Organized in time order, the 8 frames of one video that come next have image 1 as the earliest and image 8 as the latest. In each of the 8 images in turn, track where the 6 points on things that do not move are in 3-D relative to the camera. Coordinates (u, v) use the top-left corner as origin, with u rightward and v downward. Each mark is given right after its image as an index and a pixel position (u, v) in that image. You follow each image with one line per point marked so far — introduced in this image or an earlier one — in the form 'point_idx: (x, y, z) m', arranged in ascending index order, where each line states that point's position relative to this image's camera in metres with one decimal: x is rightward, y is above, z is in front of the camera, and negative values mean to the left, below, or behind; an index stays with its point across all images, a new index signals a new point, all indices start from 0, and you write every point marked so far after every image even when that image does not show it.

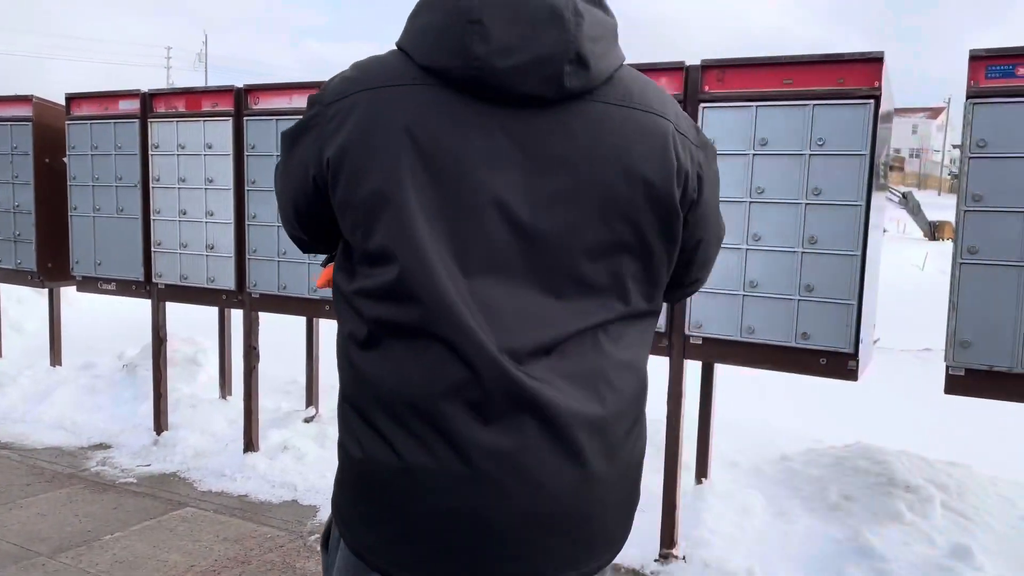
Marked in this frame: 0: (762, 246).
0: (+1.2, +0.2, +4.0) m
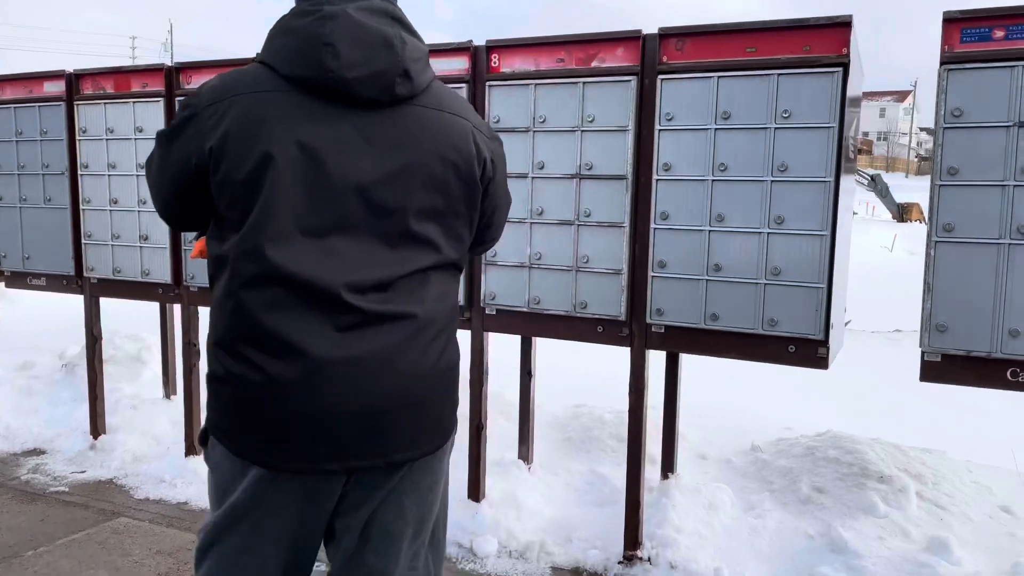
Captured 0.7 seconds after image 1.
0: (+1.0, +0.3, +3.8) m
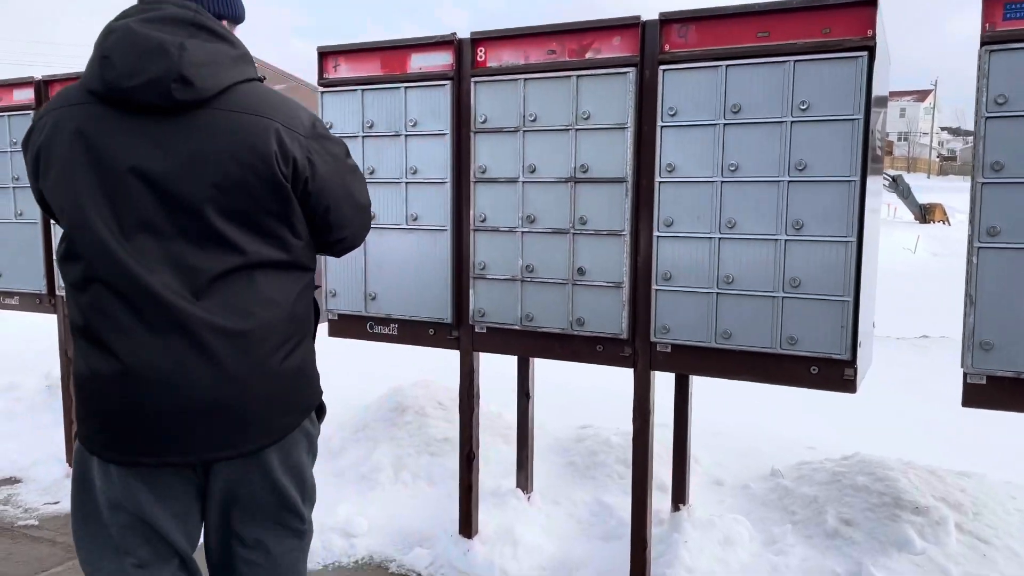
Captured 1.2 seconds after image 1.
0: (+0.9, +0.2, +3.4) m
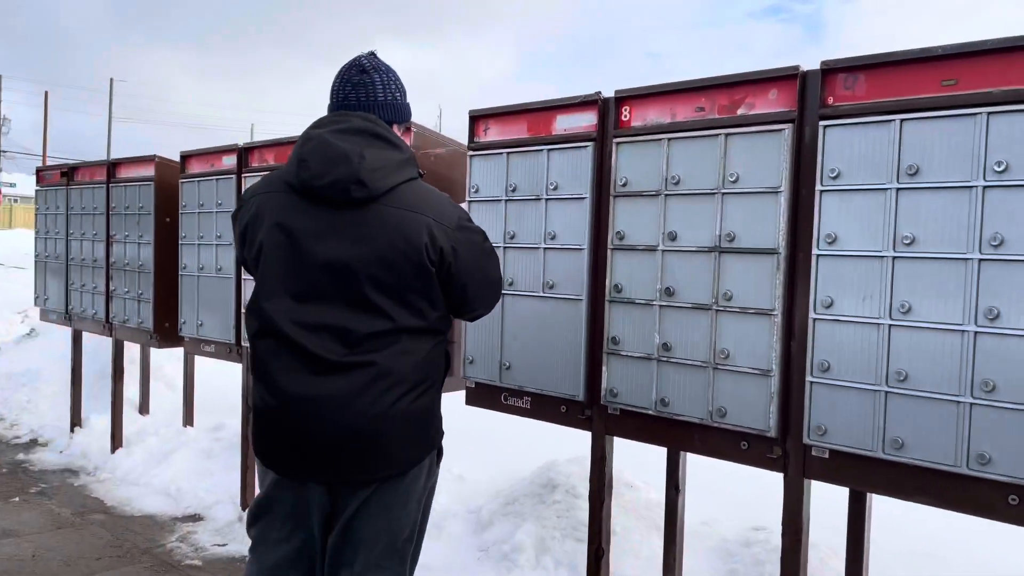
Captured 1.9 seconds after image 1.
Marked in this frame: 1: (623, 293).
0: (+1.4, -0.1, +2.7) m
1: (+0.5, 0.0, +3.5) m
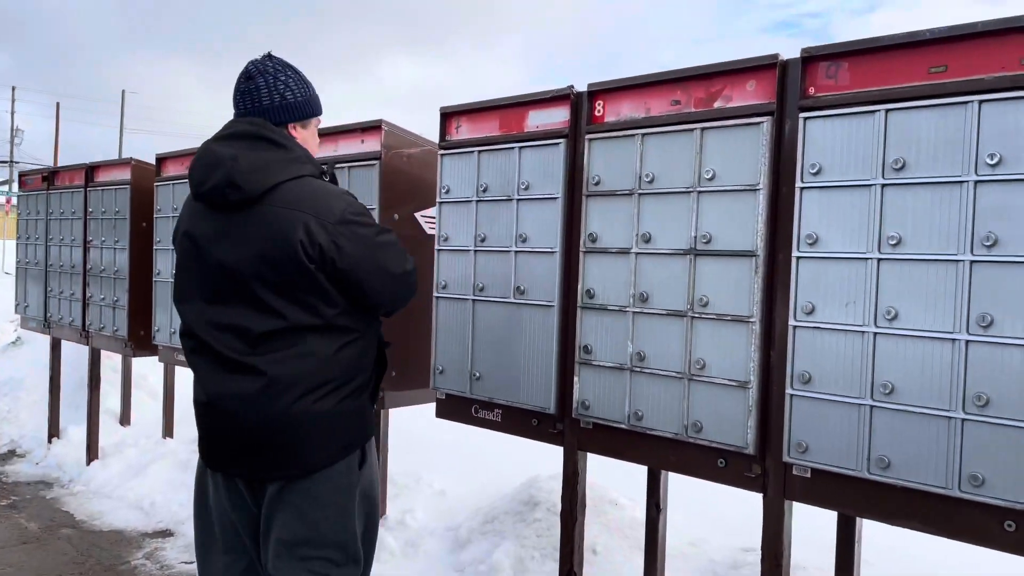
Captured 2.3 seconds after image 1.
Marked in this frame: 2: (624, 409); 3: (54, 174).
0: (+1.2, -0.1, +2.5) m
1: (+0.3, 0.0, +3.3) m
2: (+0.4, -0.5, +3.2) m
3: (-4.2, +1.0, +7.5) m
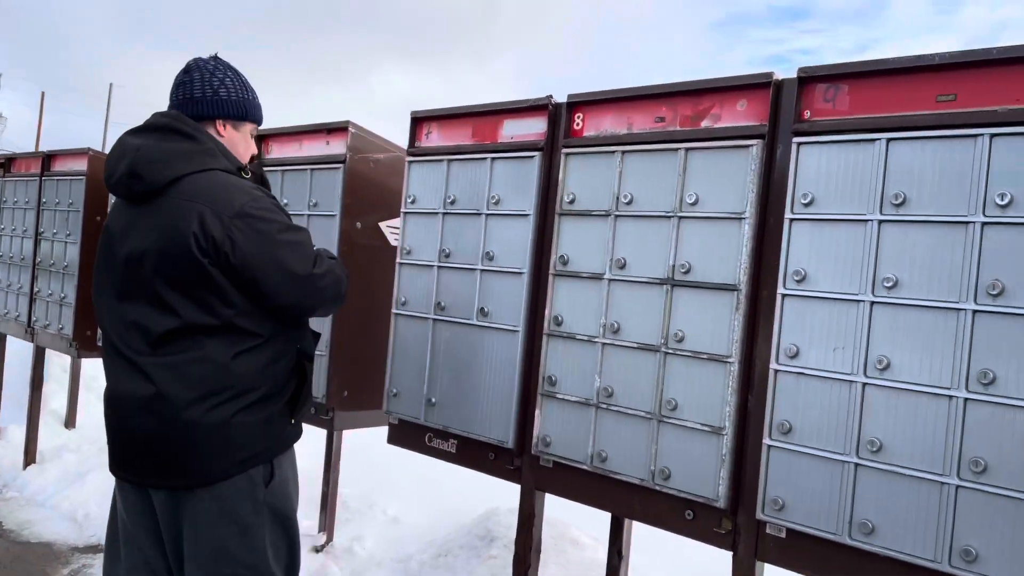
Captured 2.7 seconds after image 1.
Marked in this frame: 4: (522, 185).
0: (+1.1, -0.3, +2.3) m
1: (+0.2, -0.1, +3.1) m
2: (+0.3, -0.6, +2.9) m
3: (-4.4, +1.1, +7.1) m
4: (0.0, +0.4, +3.3) m
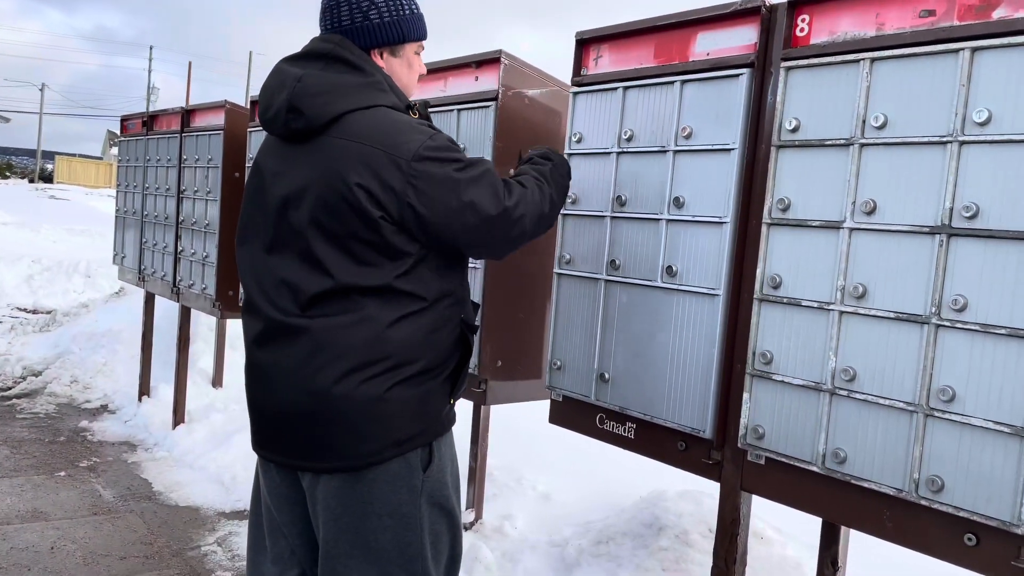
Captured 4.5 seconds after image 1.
0: (+1.5, -0.2, +1.5) m
1: (+0.8, 0.0, +2.4) m
2: (+0.9, -0.4, +2.3) m
3: (-3.1, +1.5, +7.1) m
4: (+0.7, +0.6, +2.6) m
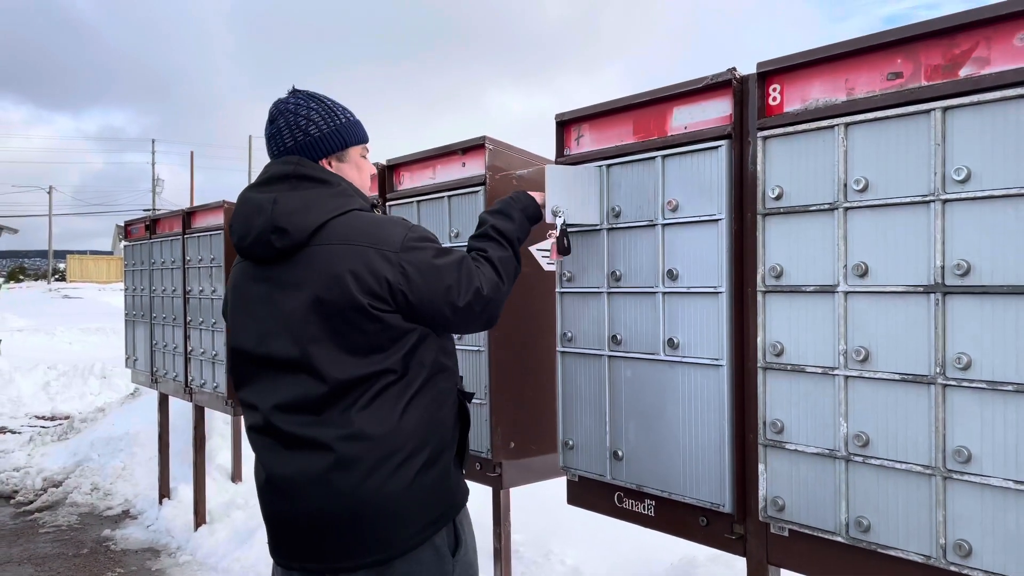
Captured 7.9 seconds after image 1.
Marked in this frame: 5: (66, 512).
0: (+1.5, -0.2, +1.5) m
1: (+0.8, -0.2, +2.4) m
2: (+0.9, -0.6, +2.3) m
3: (-3.2, +0.6, +7.2) m
4: (+0.6, +0.3, +2.6) m
5: (-4.0, -2.0, +7.2) m
